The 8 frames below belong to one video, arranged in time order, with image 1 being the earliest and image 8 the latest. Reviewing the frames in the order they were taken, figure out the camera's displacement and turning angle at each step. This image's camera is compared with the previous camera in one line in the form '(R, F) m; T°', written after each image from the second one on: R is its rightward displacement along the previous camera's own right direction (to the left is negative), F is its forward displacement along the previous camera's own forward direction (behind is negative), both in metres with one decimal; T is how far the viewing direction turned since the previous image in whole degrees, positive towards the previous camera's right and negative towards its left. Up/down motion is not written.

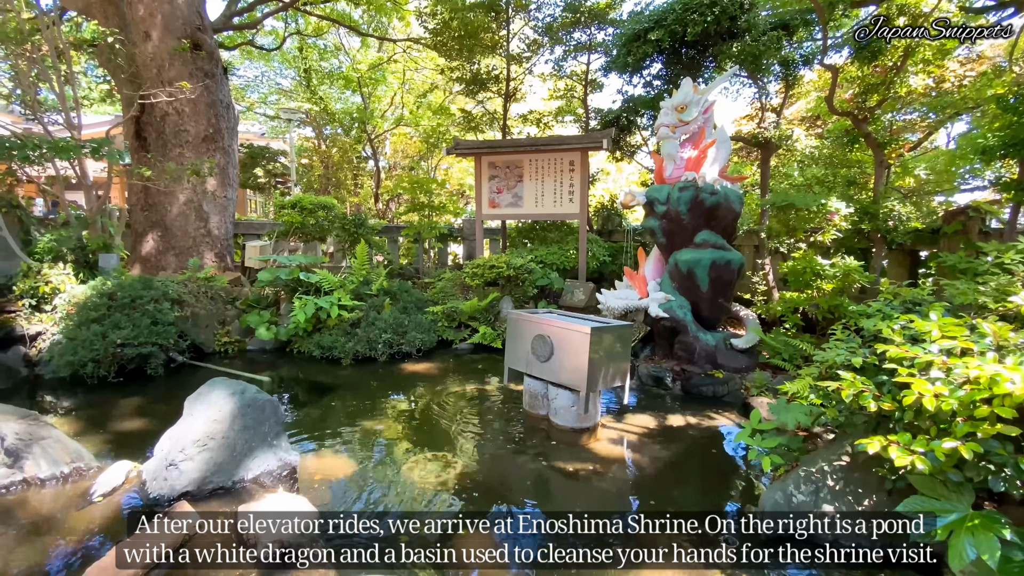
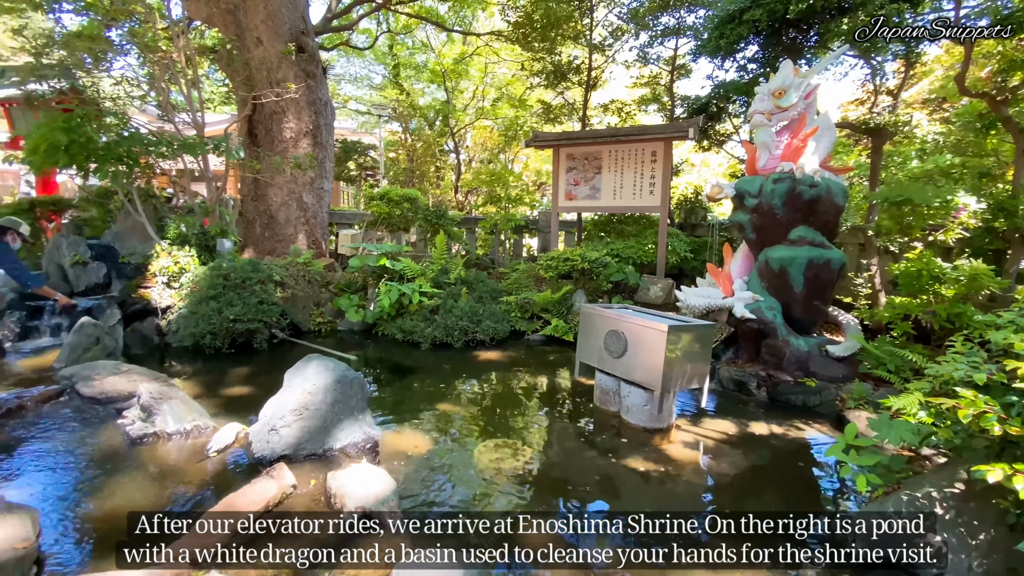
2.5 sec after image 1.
(0.0, 0.0) m; -9°
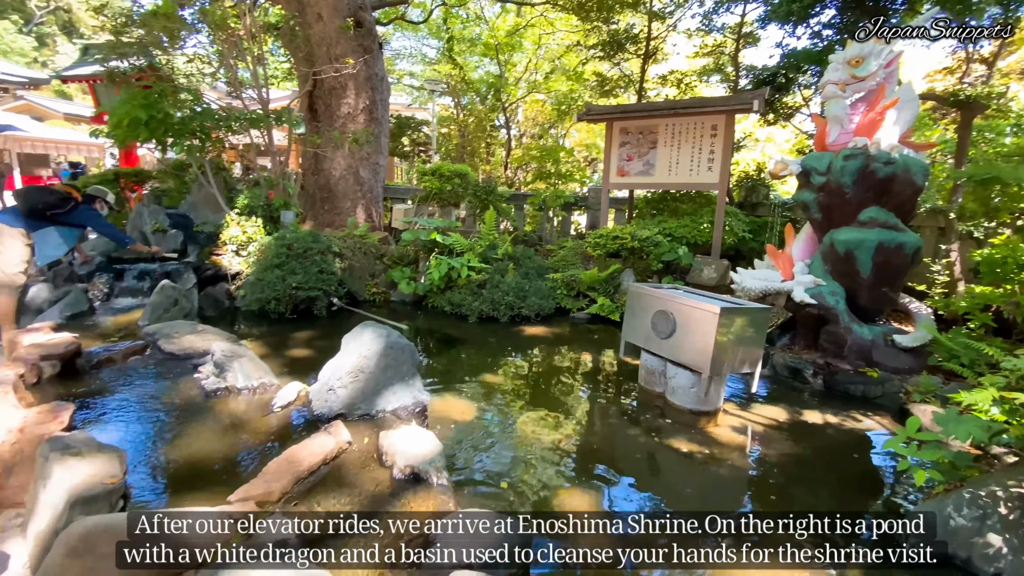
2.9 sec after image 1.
(0.0, 0.0) m; -6°
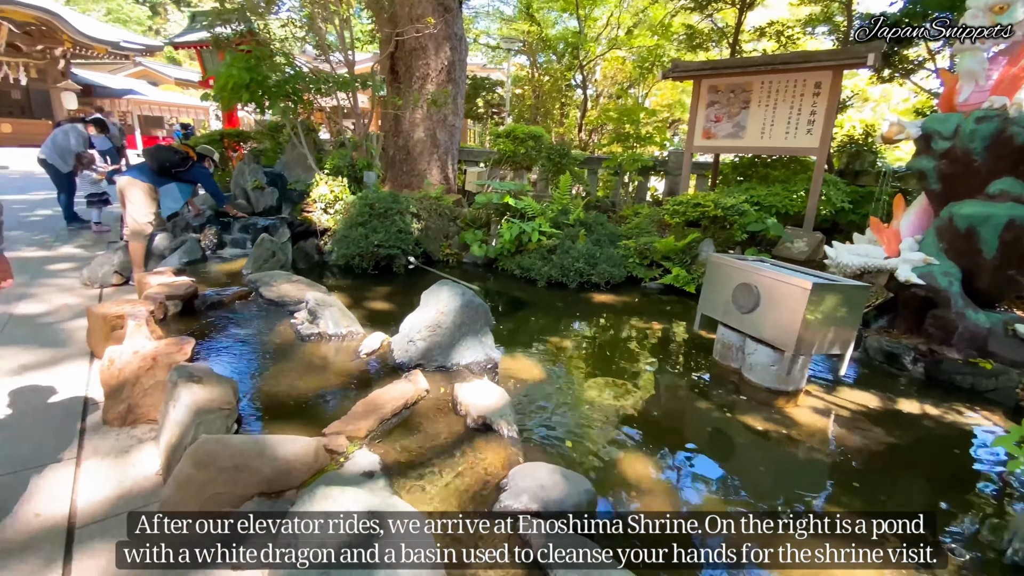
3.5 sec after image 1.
(-0.1, 0.0) m; -8°
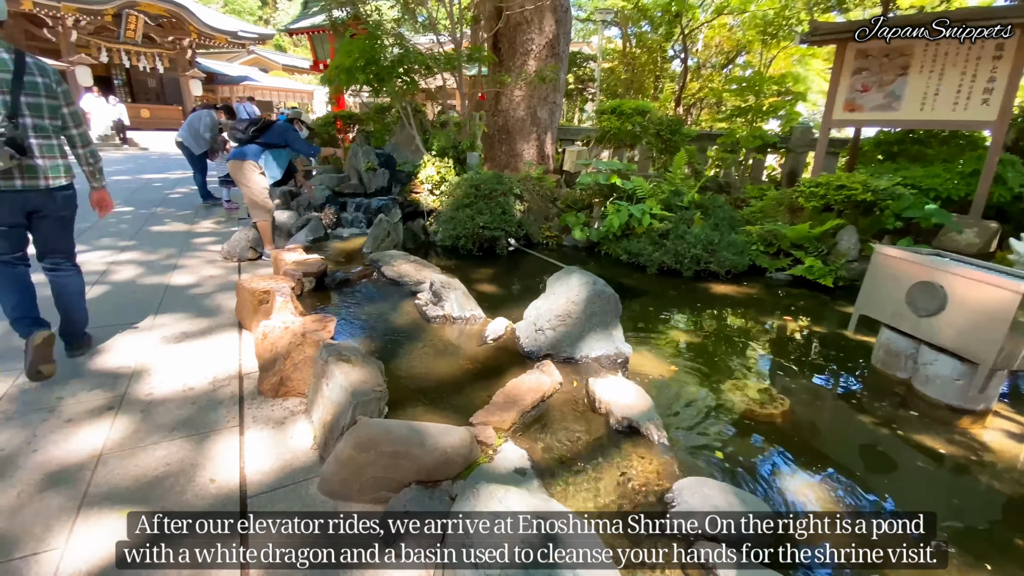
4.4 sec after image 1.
(-0.5, +0.2) m; -9°
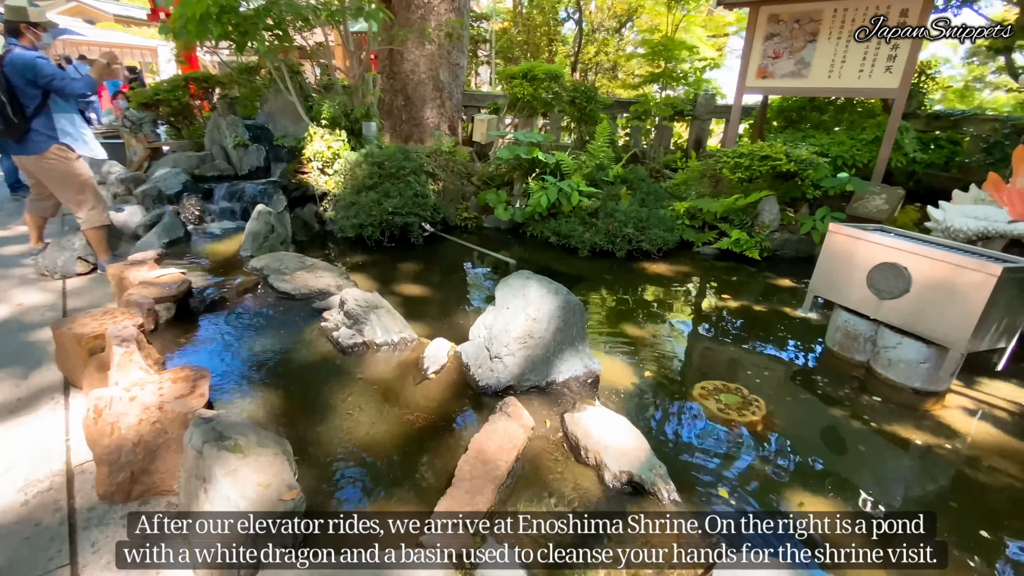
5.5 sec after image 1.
(-0.2, +0.8) m; +12°
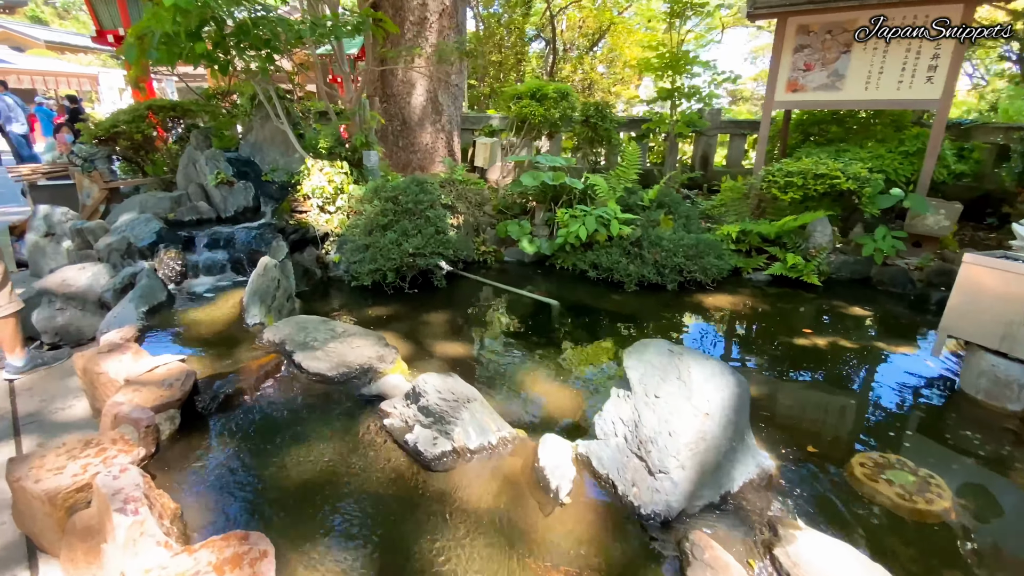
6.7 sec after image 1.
(-0.8, +0.8) m; +4°
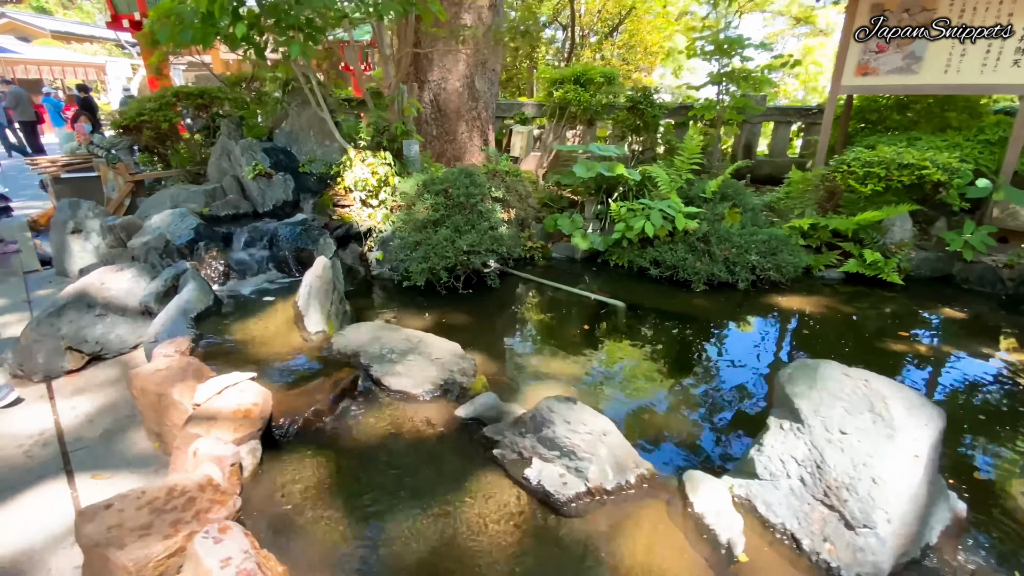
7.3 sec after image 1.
(-0.6, +0.4) m; 0°
